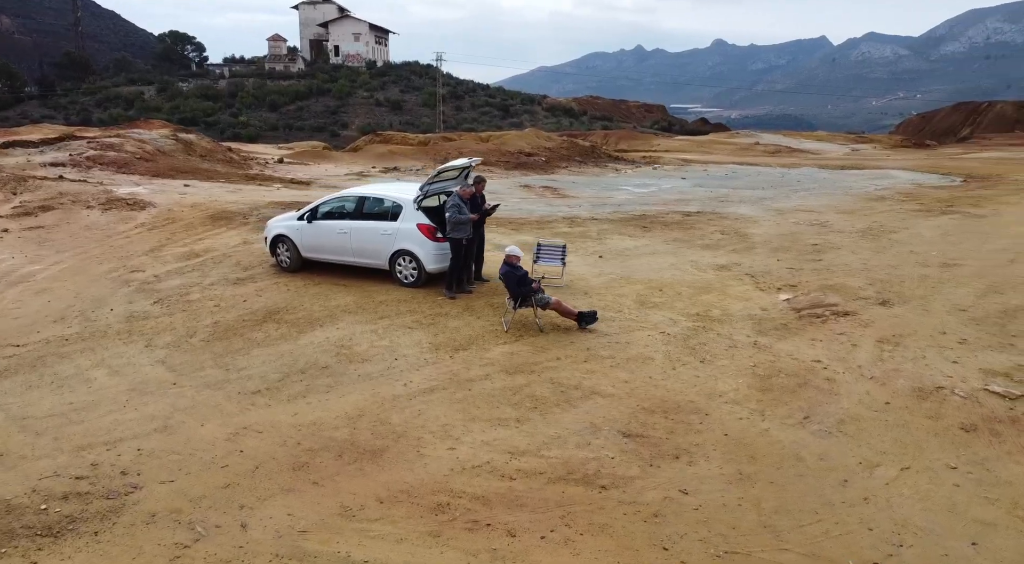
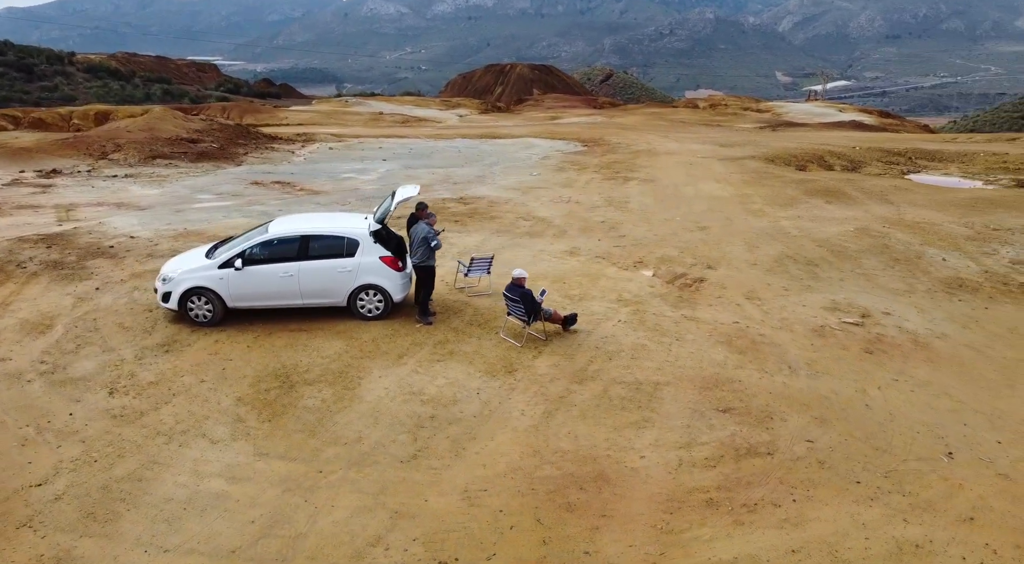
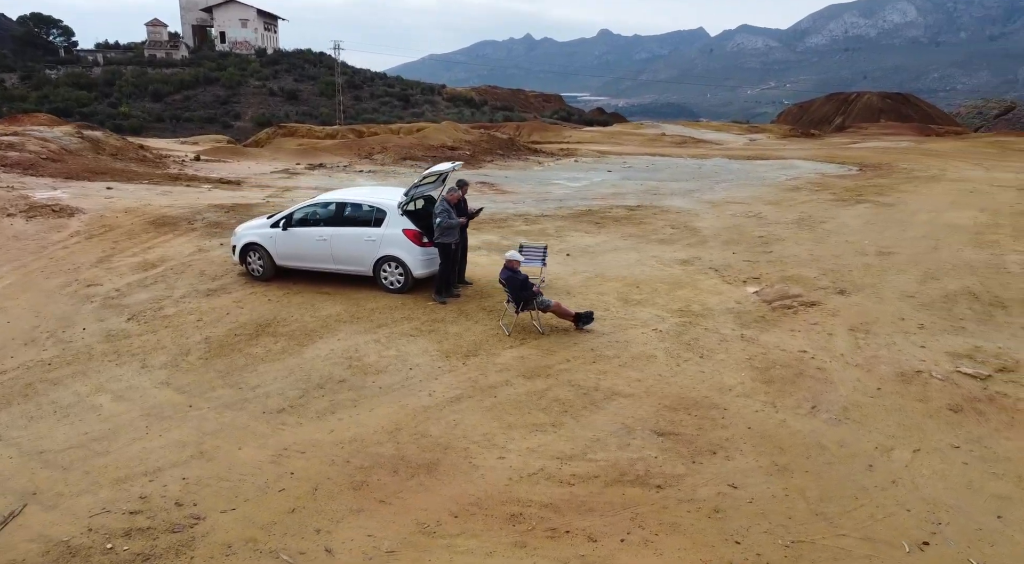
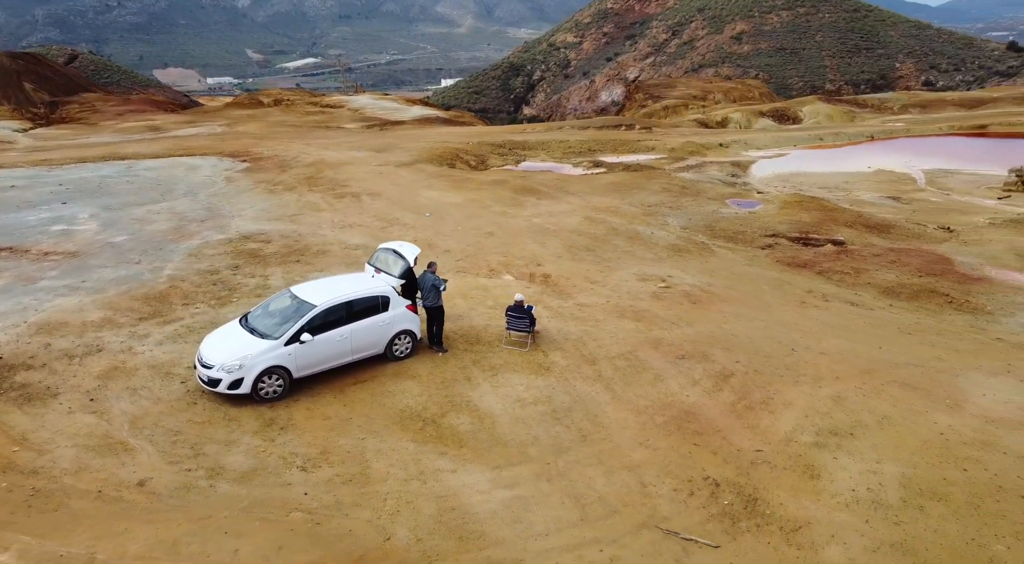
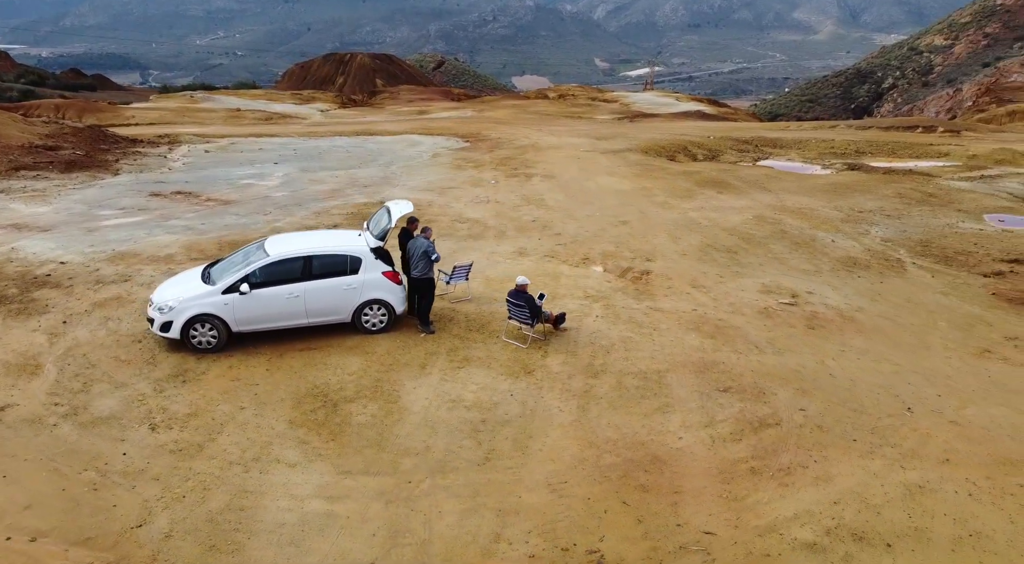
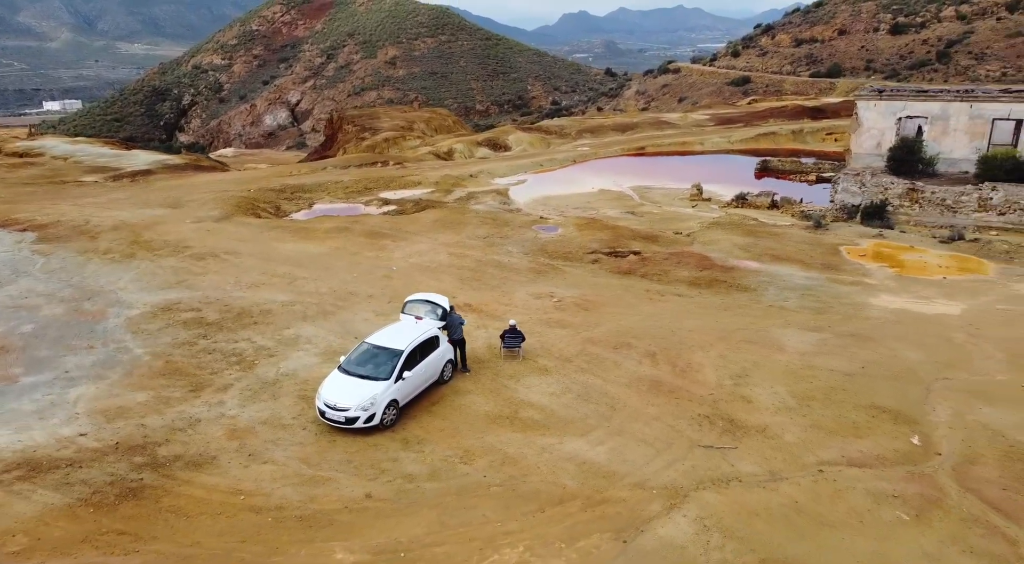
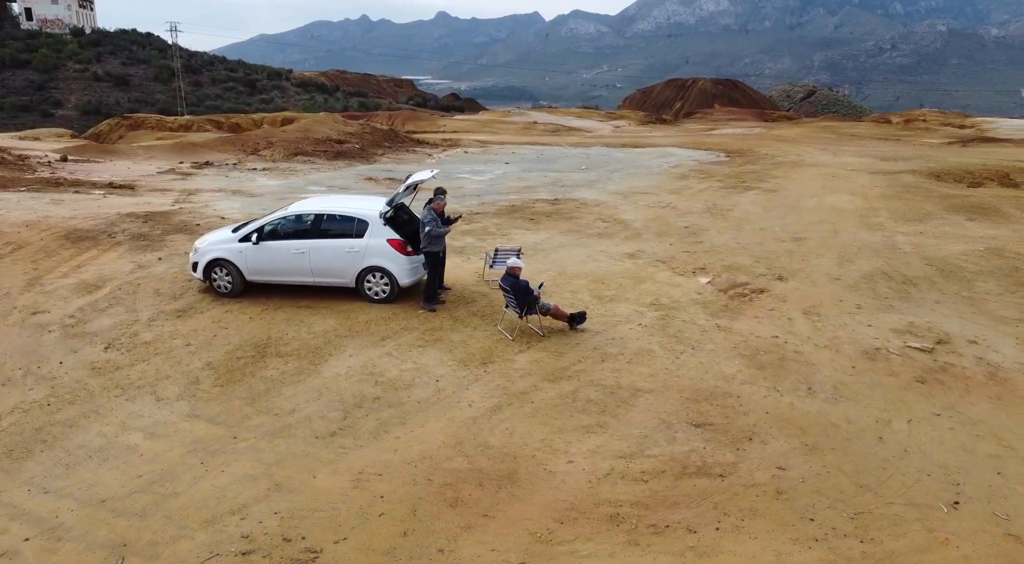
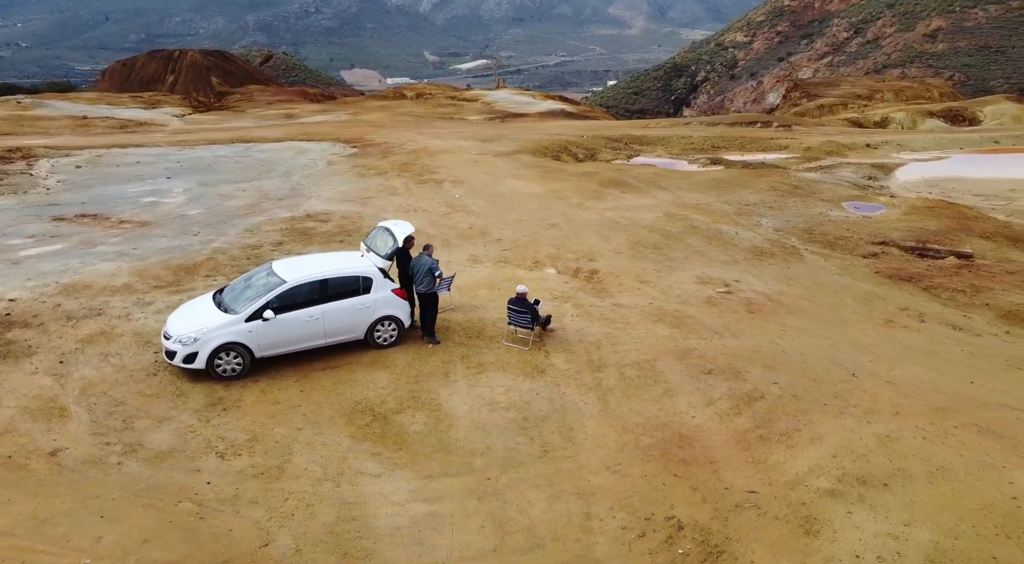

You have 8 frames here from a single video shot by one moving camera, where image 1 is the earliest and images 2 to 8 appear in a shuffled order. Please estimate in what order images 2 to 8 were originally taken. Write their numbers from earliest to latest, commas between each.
3, 7, 2, 5, 8, 4, 6
